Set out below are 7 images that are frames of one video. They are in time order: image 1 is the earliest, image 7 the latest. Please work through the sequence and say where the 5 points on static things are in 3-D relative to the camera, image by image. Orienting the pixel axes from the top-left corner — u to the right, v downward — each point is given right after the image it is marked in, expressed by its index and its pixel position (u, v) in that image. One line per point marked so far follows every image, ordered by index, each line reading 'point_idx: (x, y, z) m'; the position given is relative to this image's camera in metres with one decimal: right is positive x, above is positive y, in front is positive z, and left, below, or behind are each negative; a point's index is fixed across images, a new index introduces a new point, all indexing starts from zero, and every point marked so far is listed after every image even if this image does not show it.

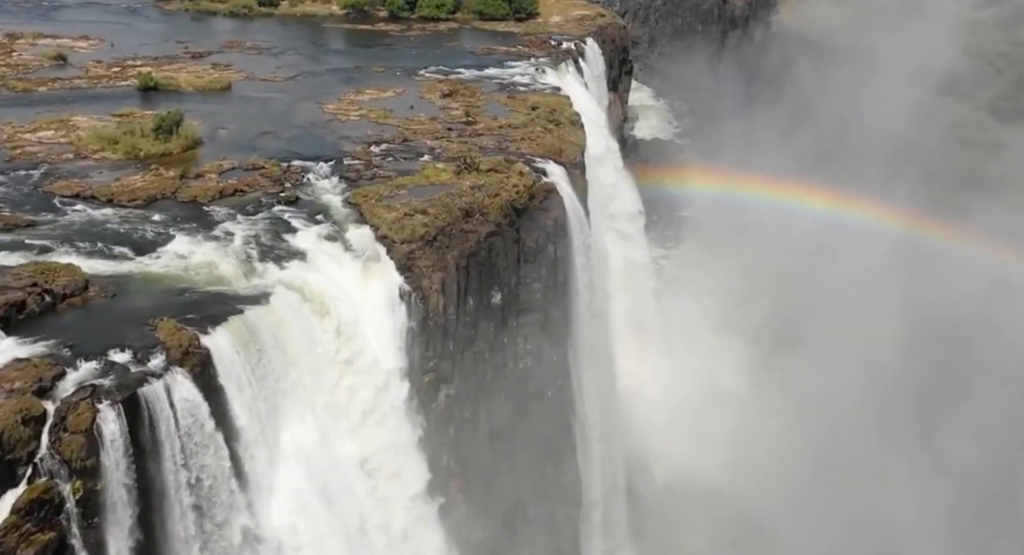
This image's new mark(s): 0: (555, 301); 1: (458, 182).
0: (+0.8, -0.4, +18.1) m
1: (-1.0, +1.7, +18.3) m
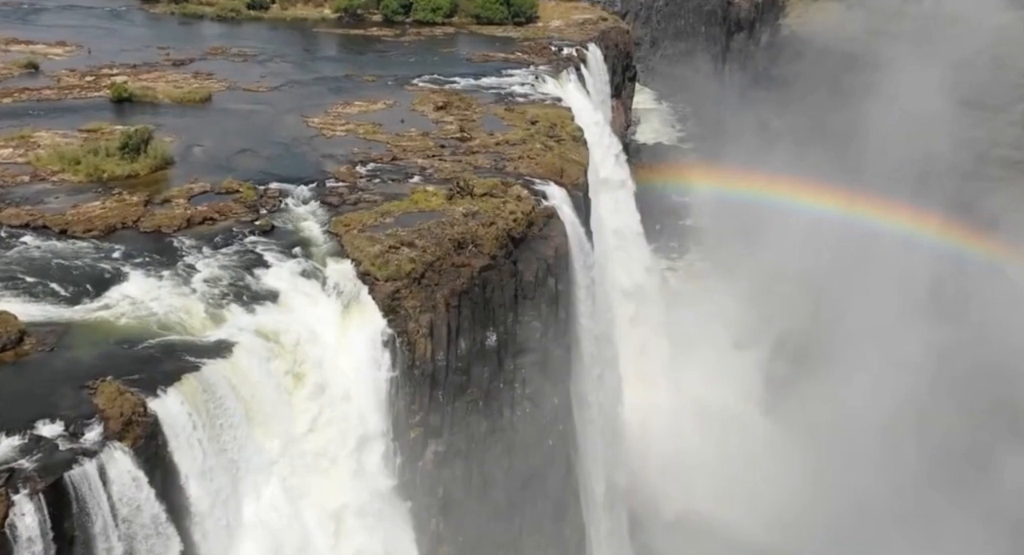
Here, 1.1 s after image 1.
0: (+0.8, -1.0, +16.5) m
1: (-1.0, +1.1, +16.7) m
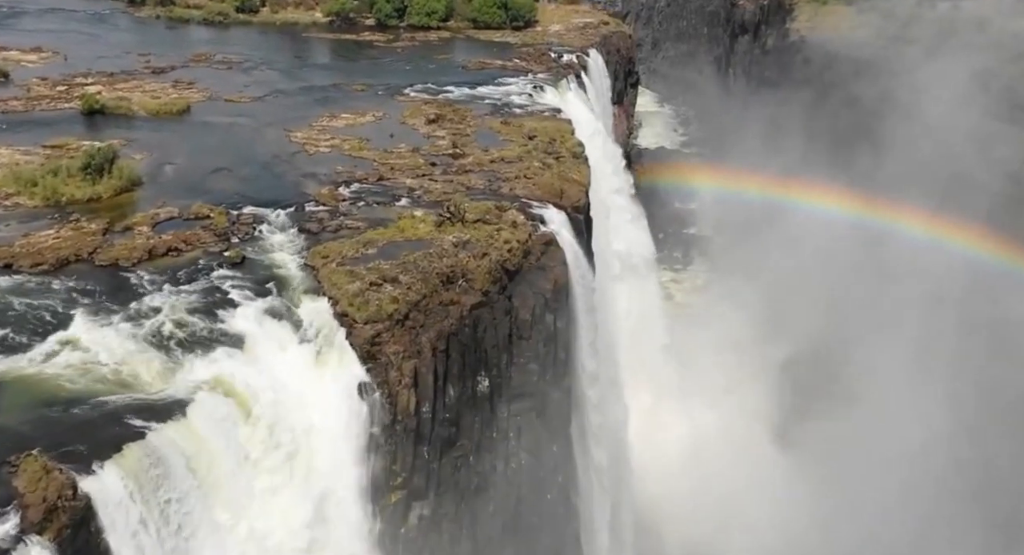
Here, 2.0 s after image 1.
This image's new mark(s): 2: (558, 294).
0: (+0.7, -1.6, +15.1) m
1: (-1.1, +0.6, +15.3) m
2: (+0.7, -0.3, +15.1) m
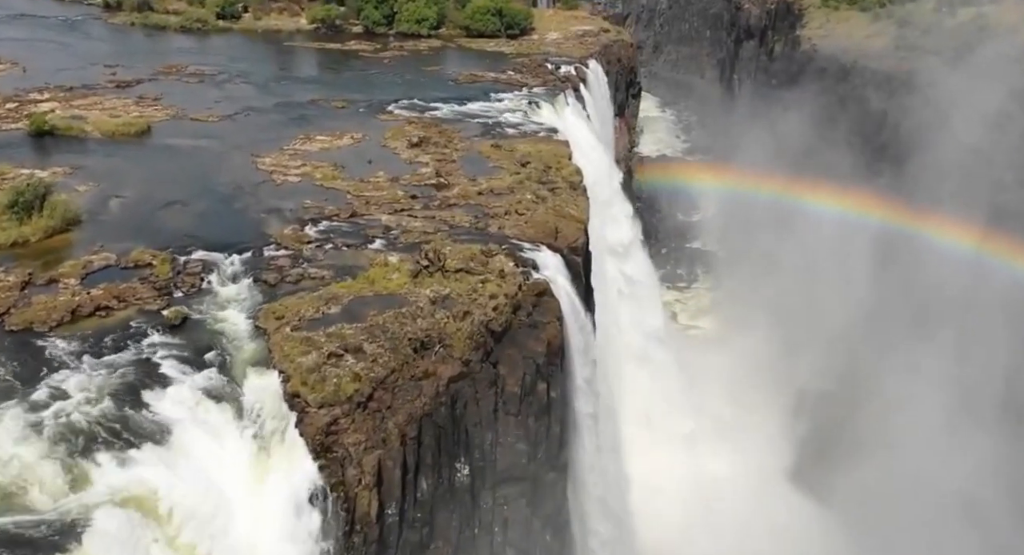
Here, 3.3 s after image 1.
0: (+0.5, -2.4, +13.0) m
1: (-1.3, -0.2, +13.2) m
2: (+0.5, -1.1, +13.0) m
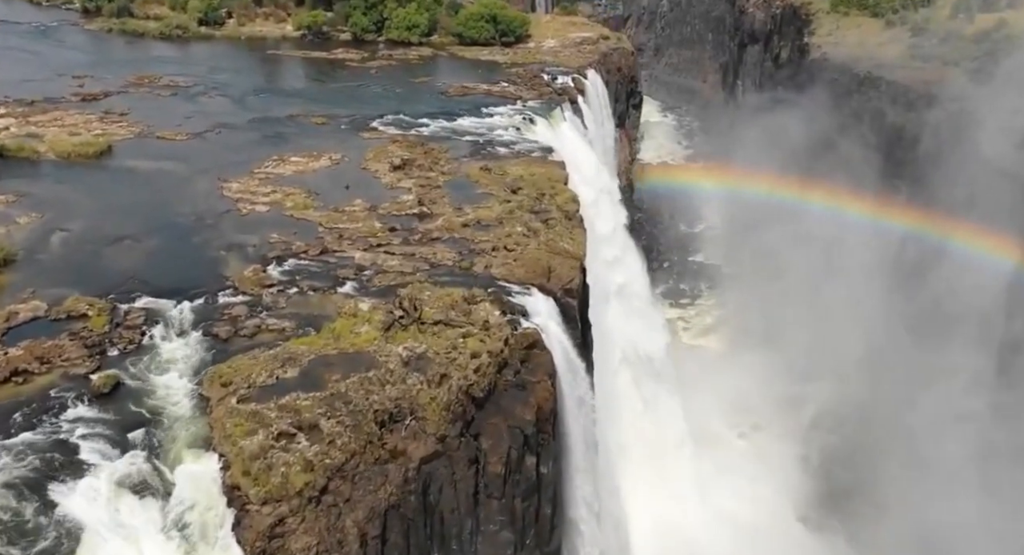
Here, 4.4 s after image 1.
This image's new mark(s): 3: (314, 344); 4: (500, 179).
0: (+0.3, -3.0, +11.3) m
1: (-1.4, -0.8, +11.5) m
2: (+0.3, -1.7, +11.4) m
3: (-2.3, -0.8, +11.7) m
4: (-0.2, +1.8, +18.4) m
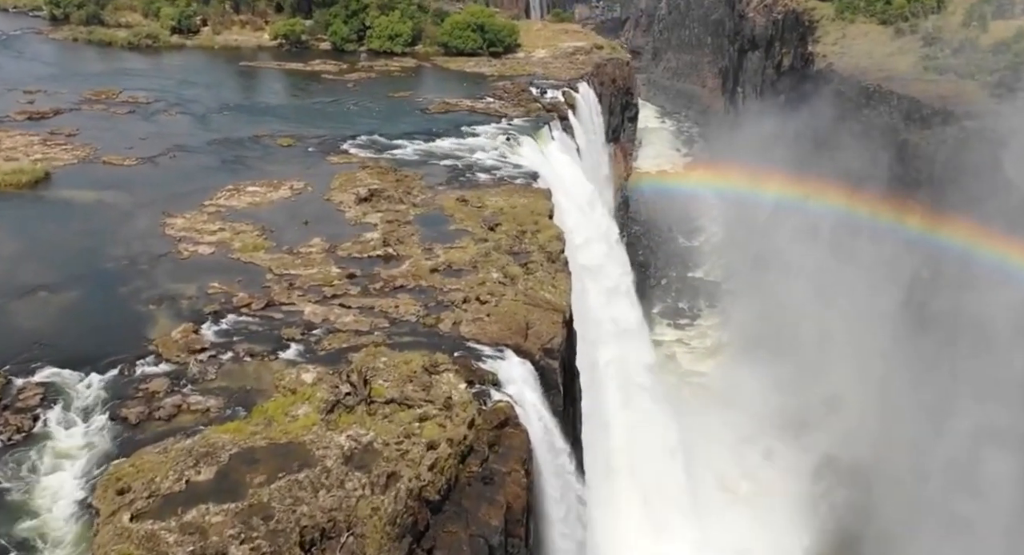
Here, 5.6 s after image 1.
0: (0.0, -3.7, +9.4) m
1: (-1.8, -1.6, +9.6) m
2: (0.0, -2.4, +9.5) m
3: (-2.7, -1.5, +9.8) m
4: (-0.6, +1.1, +16.5) m
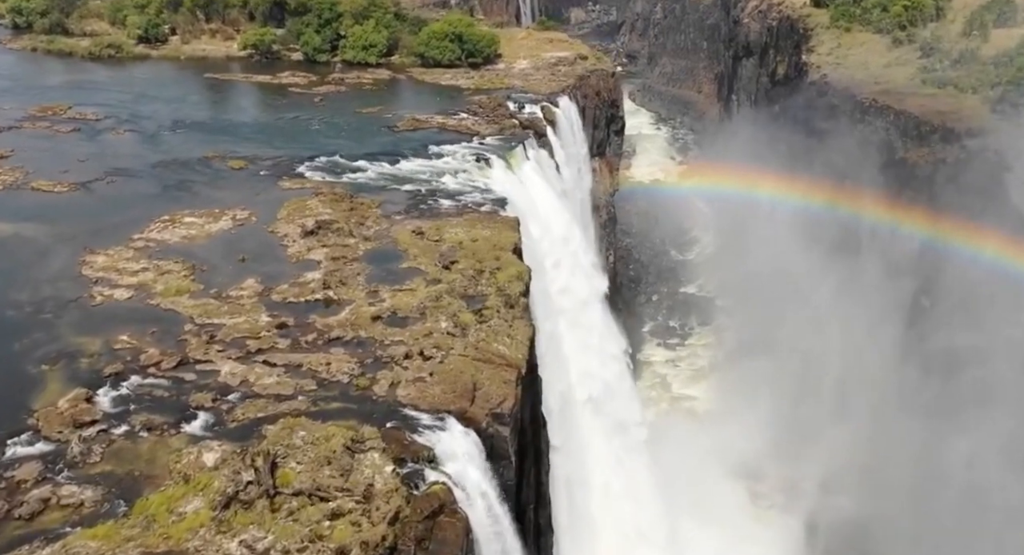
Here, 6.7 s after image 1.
0: (-0.6, -4.4, +7.9) m
1: (-2.4, -2.2, +8.1) m
2: (-0.6, -3.1, +7.9) m
3: (-3.3, -2.1, +8.2) m
4: (-1.2, +0.4, +14.9) m
